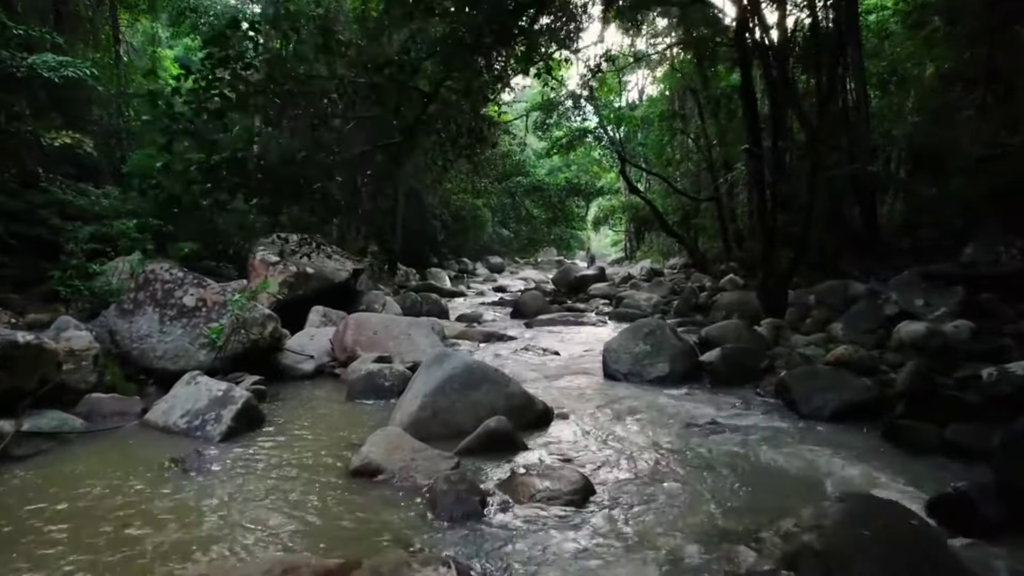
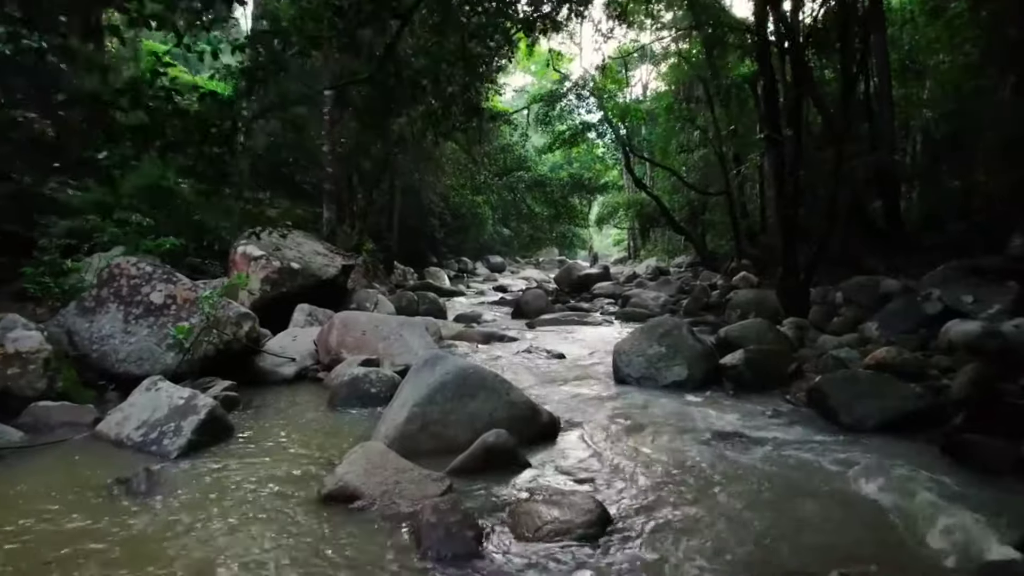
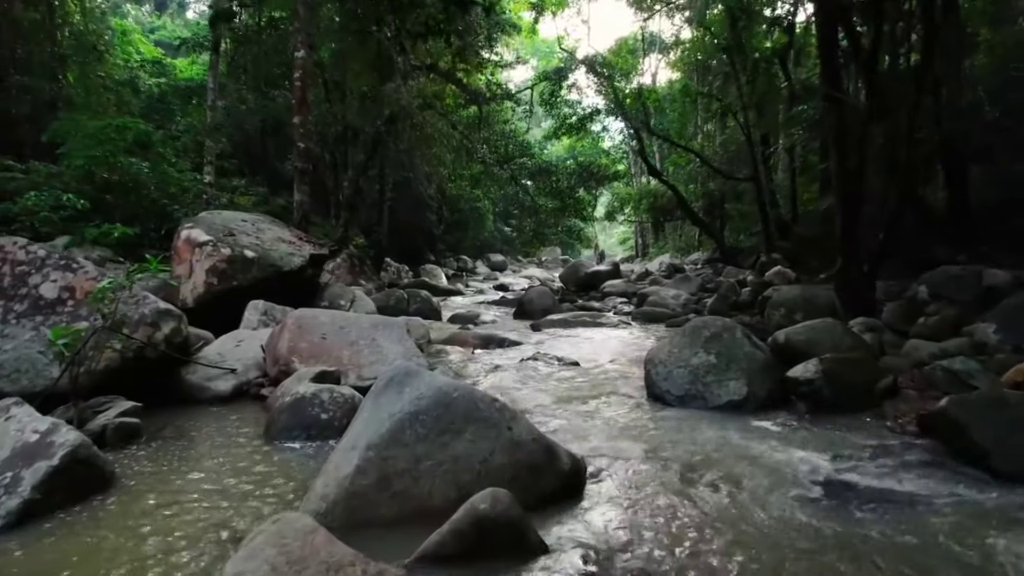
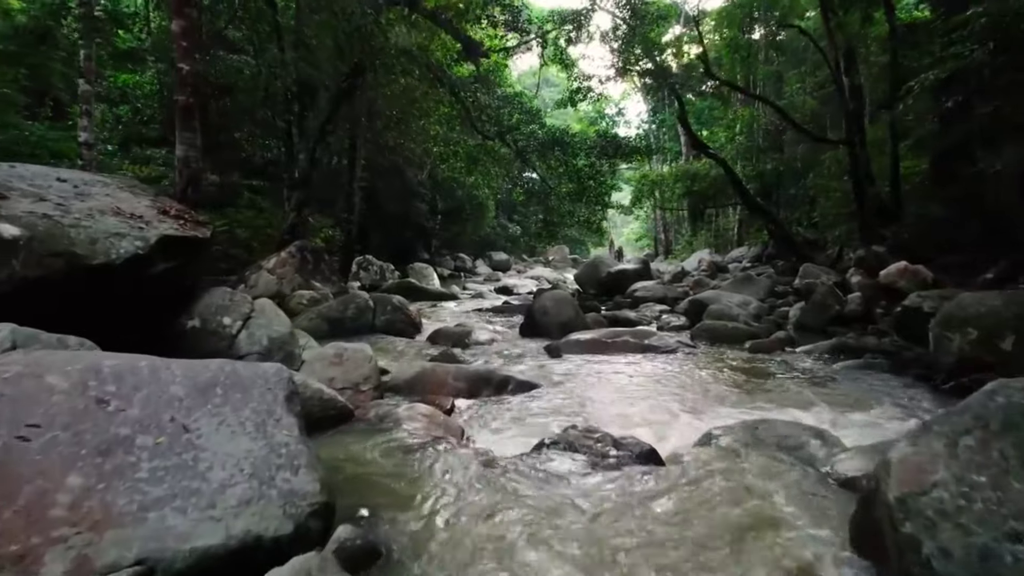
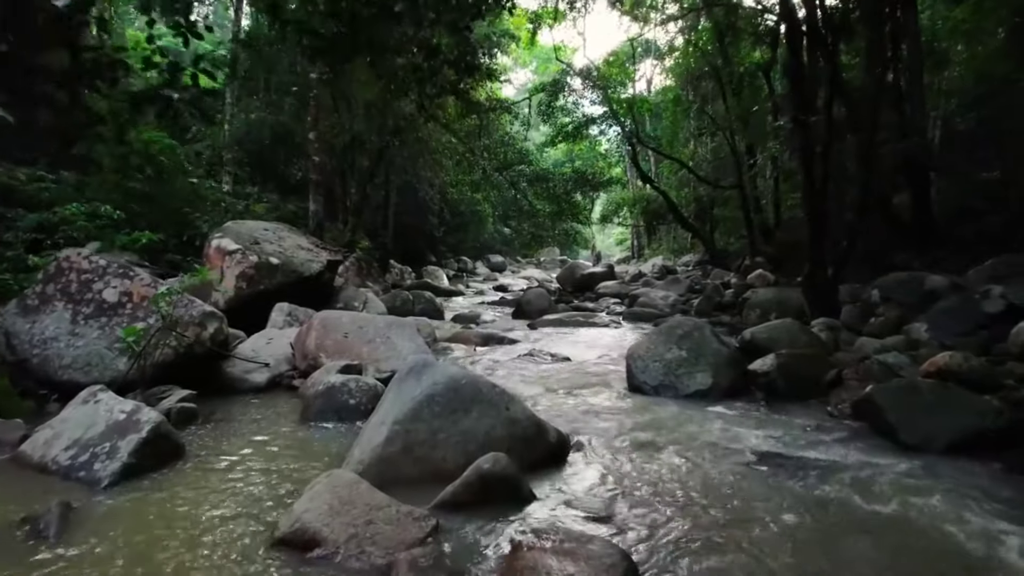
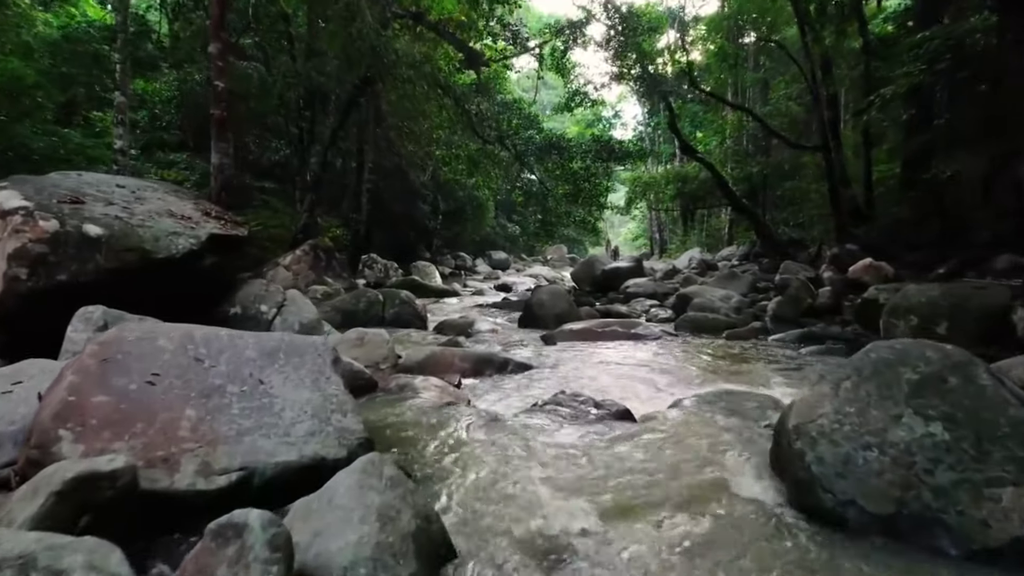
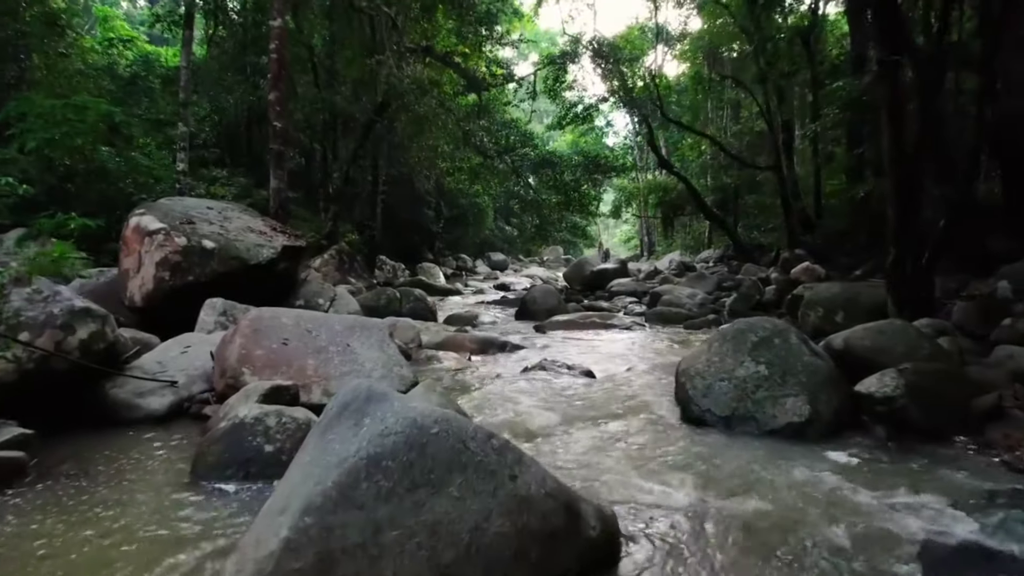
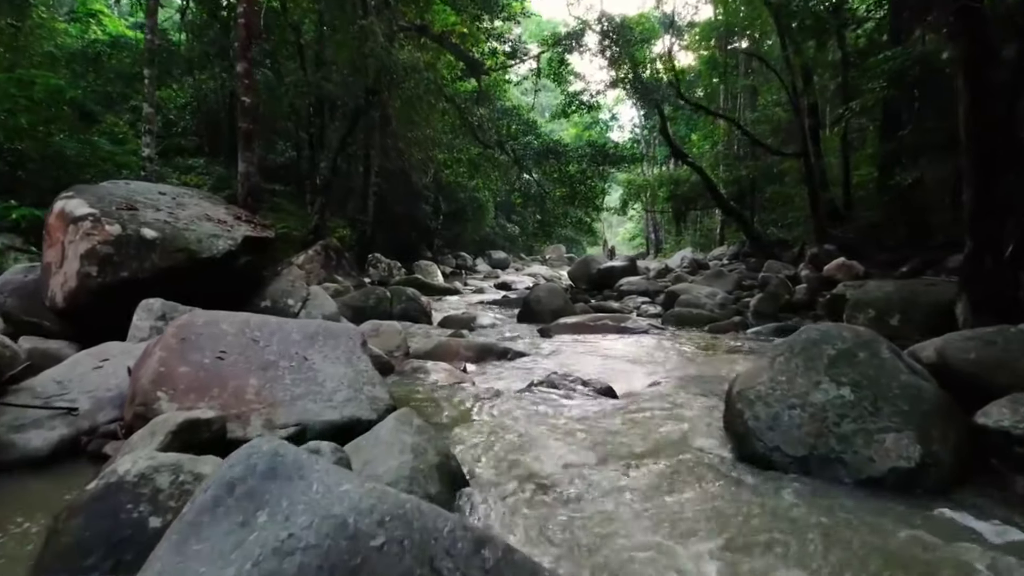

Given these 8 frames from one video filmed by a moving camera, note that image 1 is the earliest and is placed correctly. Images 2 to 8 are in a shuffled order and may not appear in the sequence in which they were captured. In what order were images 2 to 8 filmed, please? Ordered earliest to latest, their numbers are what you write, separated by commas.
2, 5, 3, 7, 8, 6, 4
